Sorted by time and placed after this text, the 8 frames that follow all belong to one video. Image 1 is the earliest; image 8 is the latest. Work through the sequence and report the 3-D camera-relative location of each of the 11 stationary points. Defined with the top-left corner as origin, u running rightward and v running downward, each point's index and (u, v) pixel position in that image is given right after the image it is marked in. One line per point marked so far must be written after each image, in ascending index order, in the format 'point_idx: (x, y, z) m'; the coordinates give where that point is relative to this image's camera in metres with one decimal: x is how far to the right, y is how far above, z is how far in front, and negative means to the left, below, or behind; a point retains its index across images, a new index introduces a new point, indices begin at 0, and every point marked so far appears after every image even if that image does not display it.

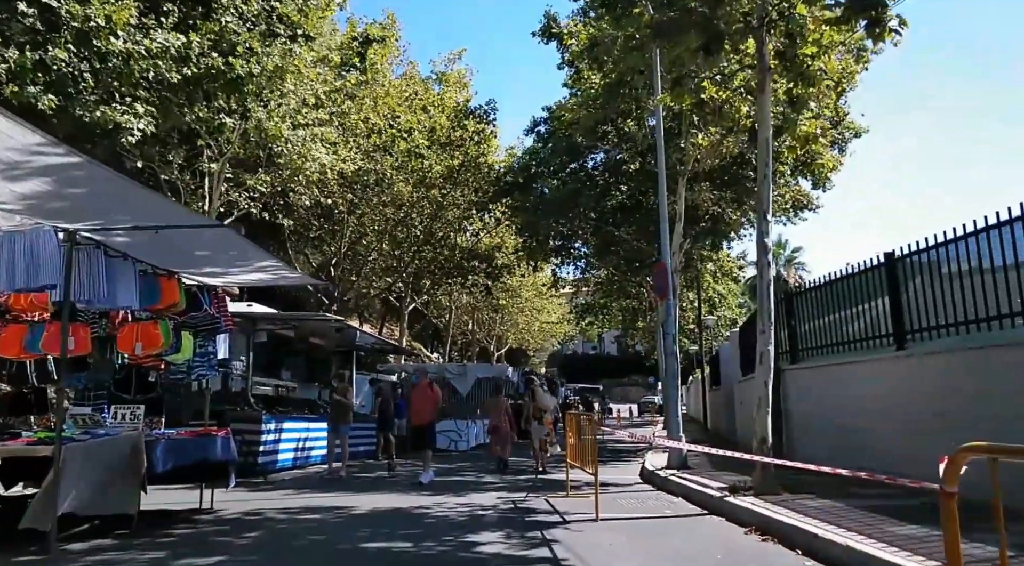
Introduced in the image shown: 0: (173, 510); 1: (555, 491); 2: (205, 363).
0: (-4.0, -2.6, +9.2) m
1: (+0.6, -3.1, +11.9) m
2: (-3.8, -1.0, +9.8) m
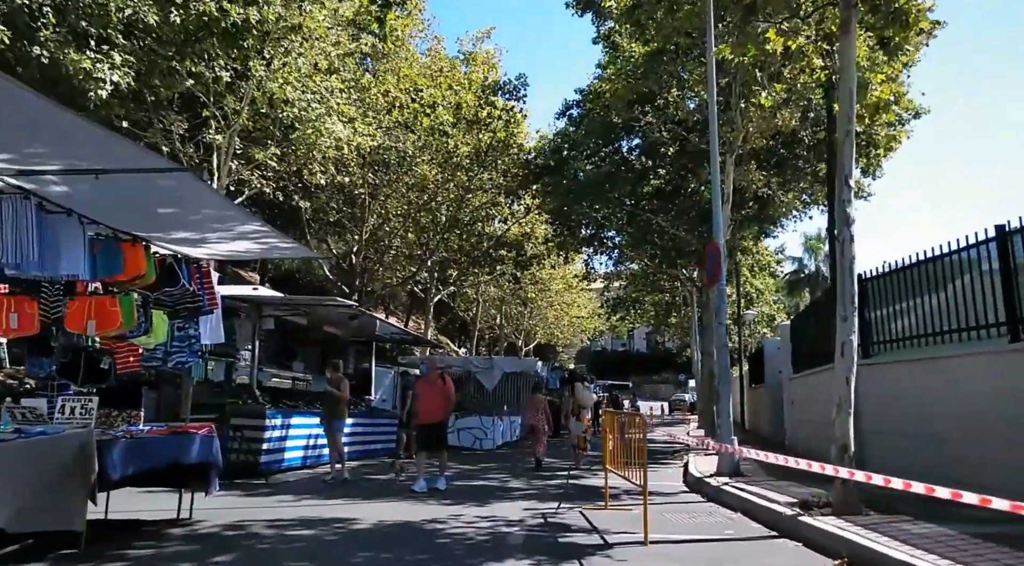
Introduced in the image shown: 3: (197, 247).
0: (-3.7, -2.4, +7.9) m
1: (+1.0, -2.9, +10.4) m
2: (-3.4, -0.7, +8.4) m
3: (-3.0, +0.4, +7.6) m
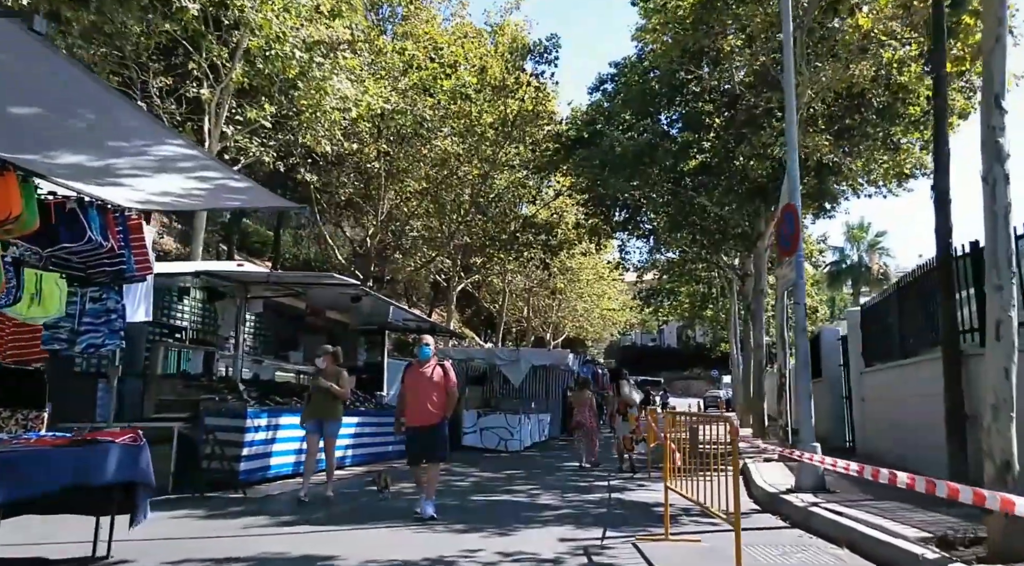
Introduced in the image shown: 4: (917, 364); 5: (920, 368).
0: (-3.4, -2.0, +5.8) m
1: (+1.3, -2.5, +8.2) m
2: (-3.2, -0.4, +6.3) m
3: (-2.8, +0.7, +5.5) m
4: (+6.0, -1.2, +11.7) m
5: (+6.0, -1.2, +11.6) m
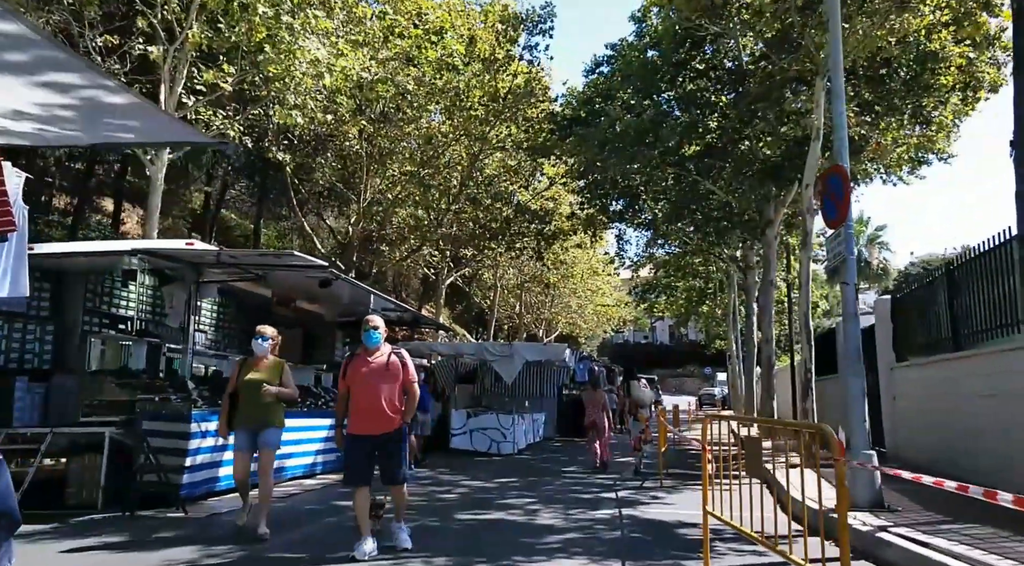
0: (-3.4, -1.8, +4.1) m
1: (+1.3, -2.3, +6.6) m
2: (-3.2, -0.1, +4.7) m
3: (-2.8, +0.9, +3.9) m
4: (+5.9, -0.9, +10.1) m
5: (+5.9, -1.0, +10.0) m
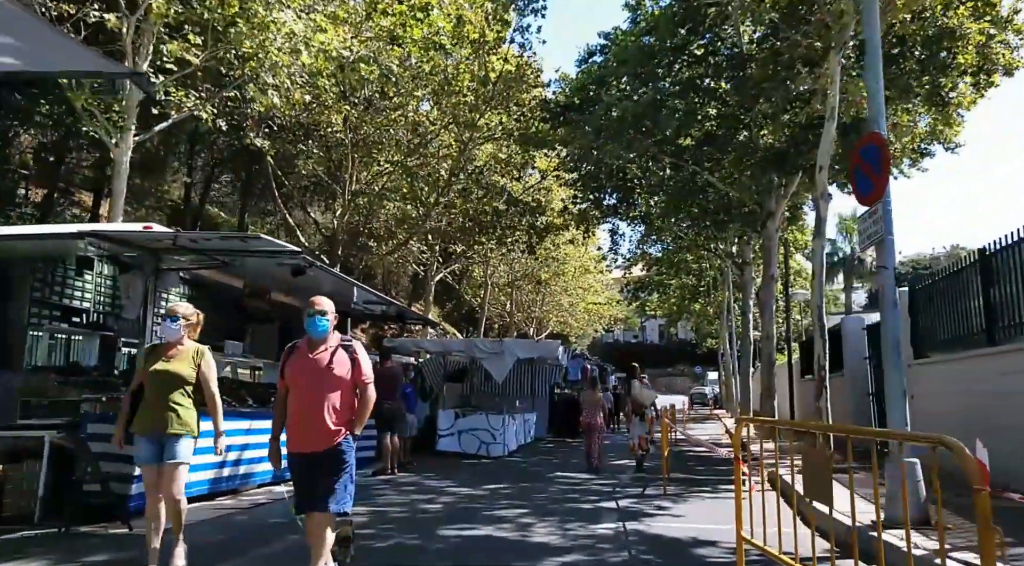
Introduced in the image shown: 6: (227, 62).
0: (-3.5, -1.6, +3.2) m
1: (+1.2, -2.1, +5.7) m
2: (-3.3, 0.0, +3.7) m
3: (-2.8, +1.1, +2.9) m
4: (+5.8, -0.8, +9.3) m
5: (+5.8, -0.9, +9.2) m
6: (-5.4, +4.2, +15.1) m
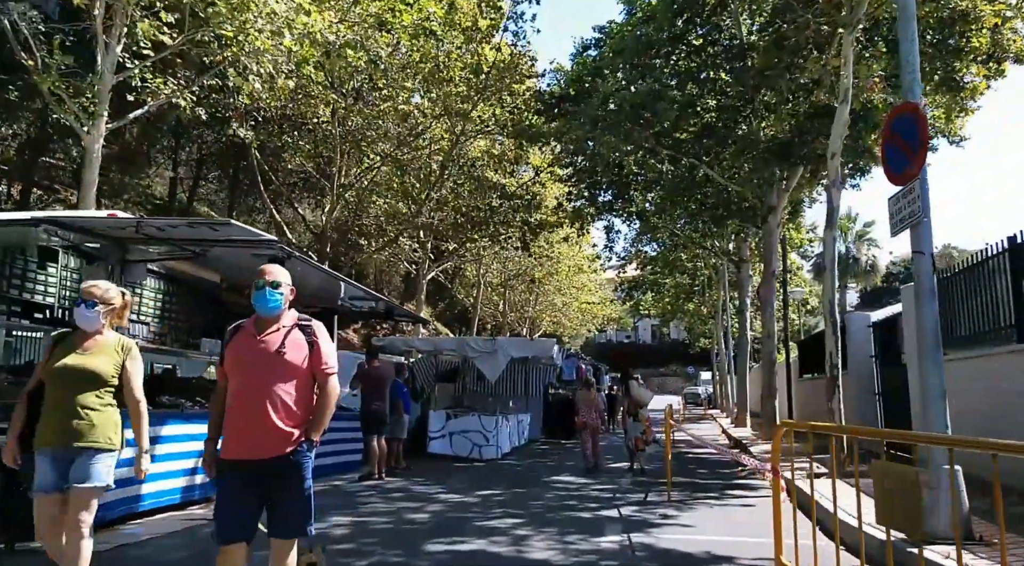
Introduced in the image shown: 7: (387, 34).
0: (-3.5, -1.6, +2.5) m
1: (+1.2, -2.0, +5.0) m
2: (-3.3, +0.1, +3.0) m
3: (-2.8, +1.2, +2.2) m
4: (+5.8, -0.7, +8.7) m
5: (+5.8, -0.8, +8.6) m
6: (-5.5, +4.3, +14.4) m
7: (-2.7, +5.4, +17.3) m
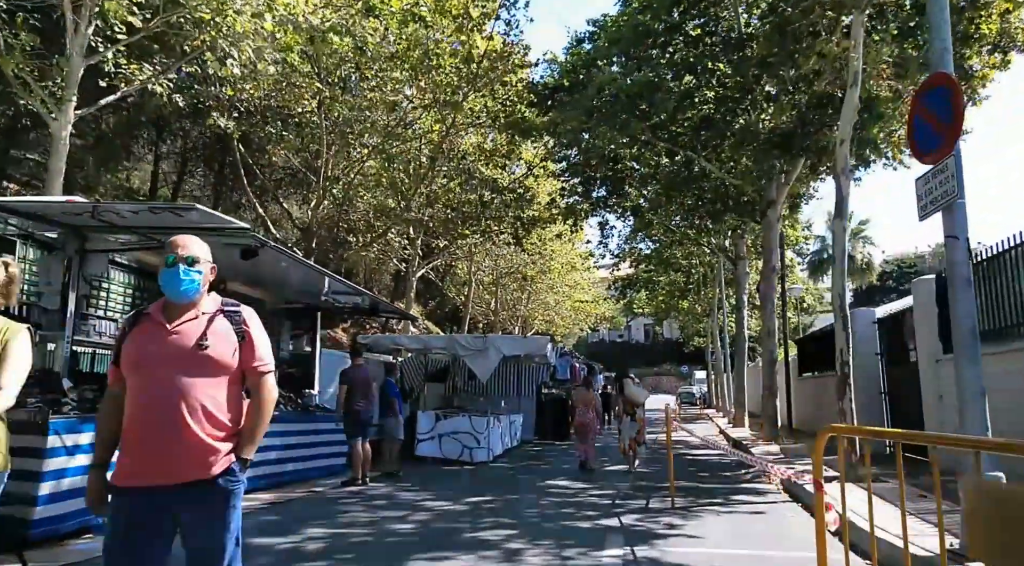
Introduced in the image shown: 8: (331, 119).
0: (-3.5, -1.5, +1.8) m
1: (+1.2, -1.9, +4.4) m
2: (-3.3, +0.2, +2.3) m
3: (-2.8, +1.2, +1.5) m
4: (+5.7, -0.6, +8.1) m
5: (+5.7, -0.7, +8.0) m
6: (-5.6, +4.4, +13.7) m
7: (-2.9, +5.5, +16.6) m
8: (-4.4, +4.0, +19.2) m
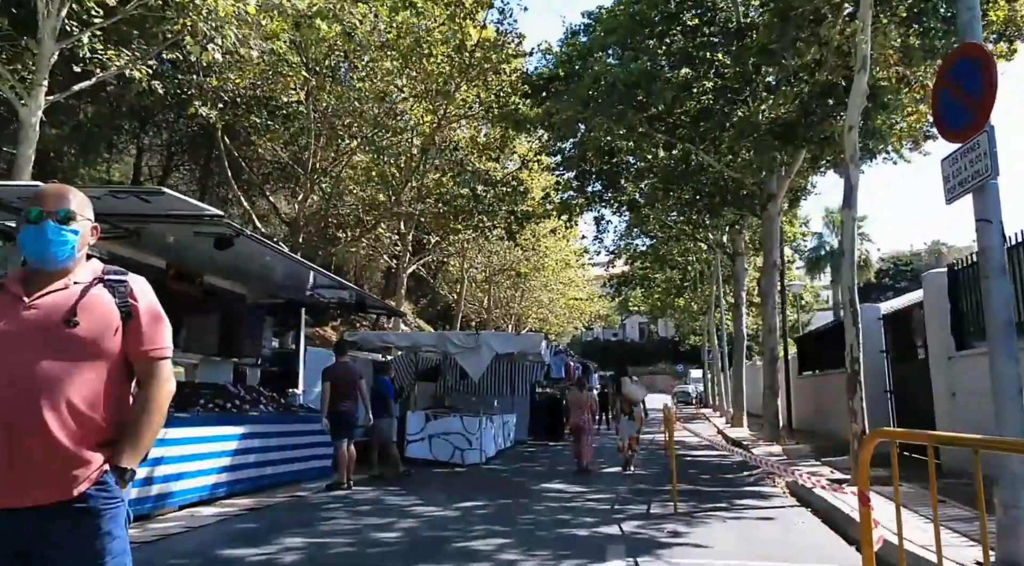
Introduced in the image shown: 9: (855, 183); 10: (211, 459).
0: (-3.5, -1.4, +1.2) m
1: (+1.1, -1.9, +3.8) m
2: (-3.3, +0.3, +1.8) m
3: (-2.9, +1.3, +1.0) m
4: (+5.6, -0.5, +7.6) m
5: (+5.6, -0.6, +7.5) m
6: (-5.8, +4.5, +13.1) m
7: (-3.0, +5.6, +16.0) m
8: (-4.5, +4.1, +18.6) m
9: (+4.5, +1.3, +10.5) m
10: (-3.3, -1.9, +8.8) m
